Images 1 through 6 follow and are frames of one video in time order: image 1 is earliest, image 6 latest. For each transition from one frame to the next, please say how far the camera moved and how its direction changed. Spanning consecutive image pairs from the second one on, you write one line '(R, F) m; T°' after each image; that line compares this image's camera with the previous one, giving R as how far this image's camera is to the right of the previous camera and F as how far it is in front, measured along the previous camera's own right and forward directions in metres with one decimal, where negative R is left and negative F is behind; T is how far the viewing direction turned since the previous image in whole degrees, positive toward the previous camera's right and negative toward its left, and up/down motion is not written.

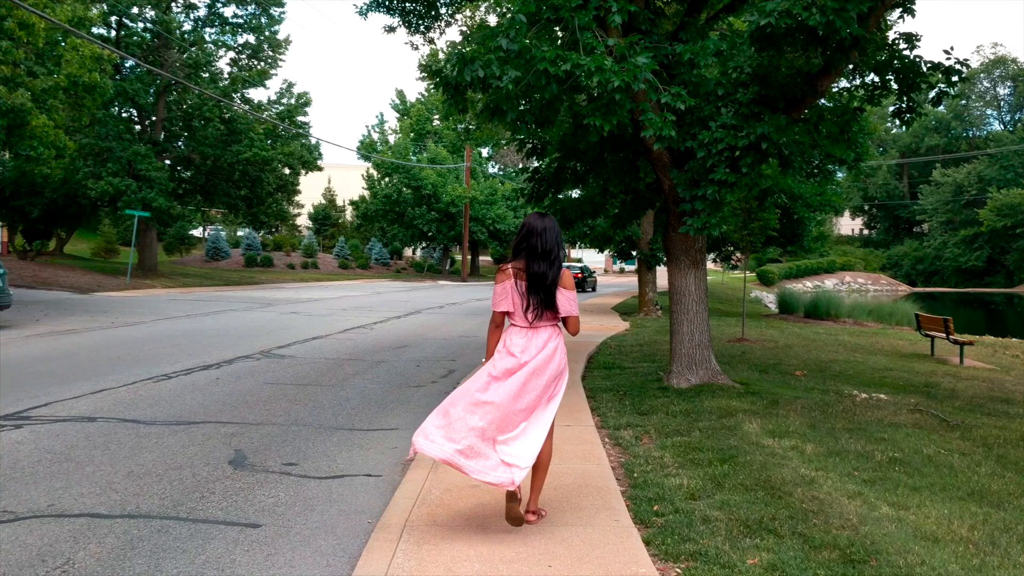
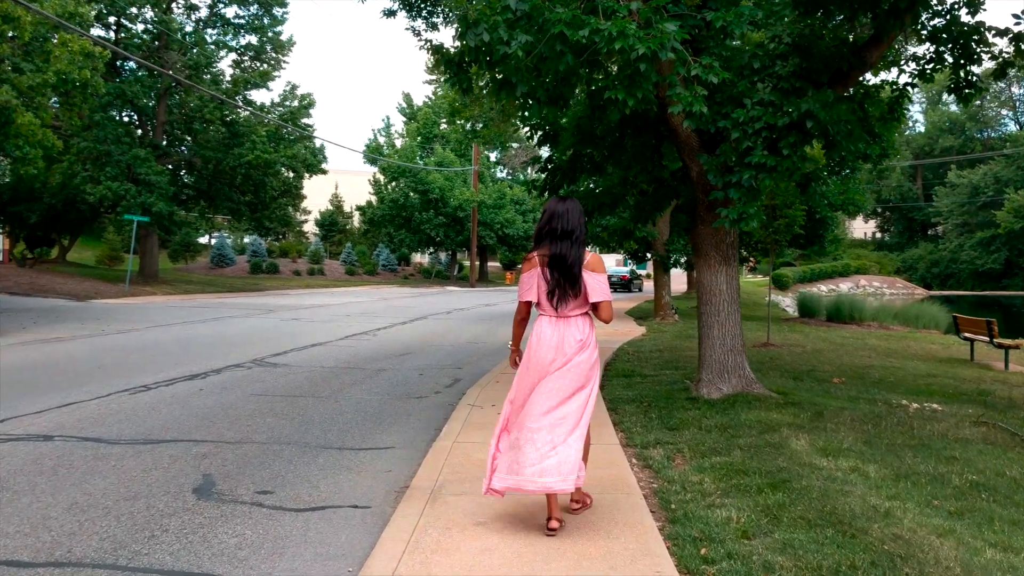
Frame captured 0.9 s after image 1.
(0.0, +1.0) m; -1°
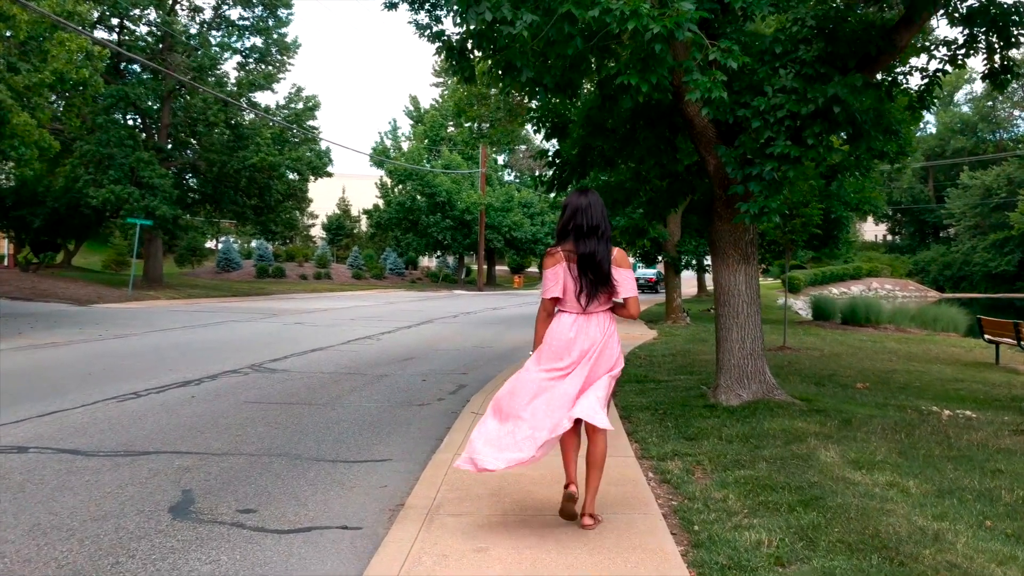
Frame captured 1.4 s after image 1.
(0.0, +0.5) m; -1°
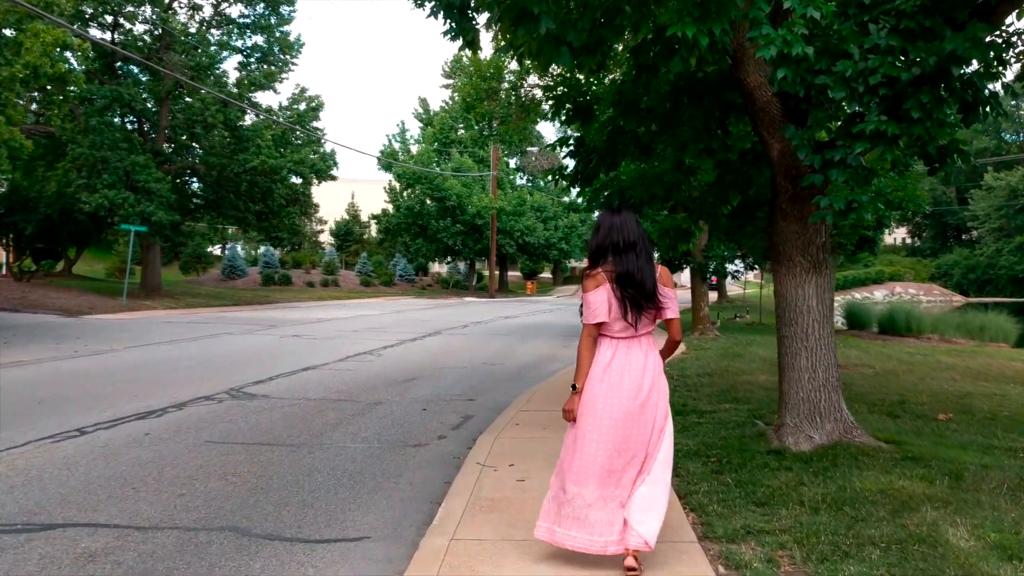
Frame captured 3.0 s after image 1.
(0.0, +1.6) m; -1°
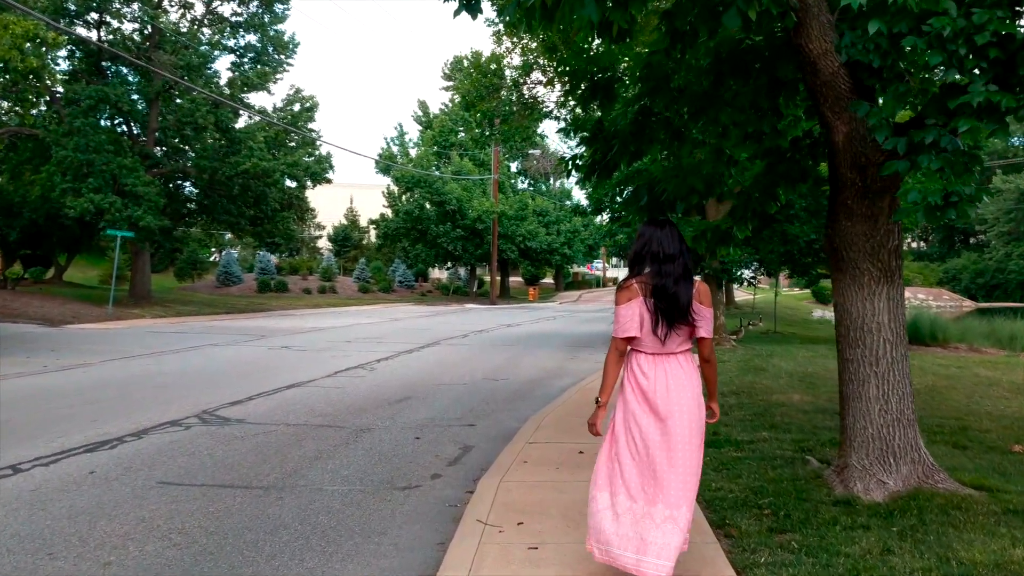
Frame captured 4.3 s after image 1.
(0.0, +1.2) m; 0°
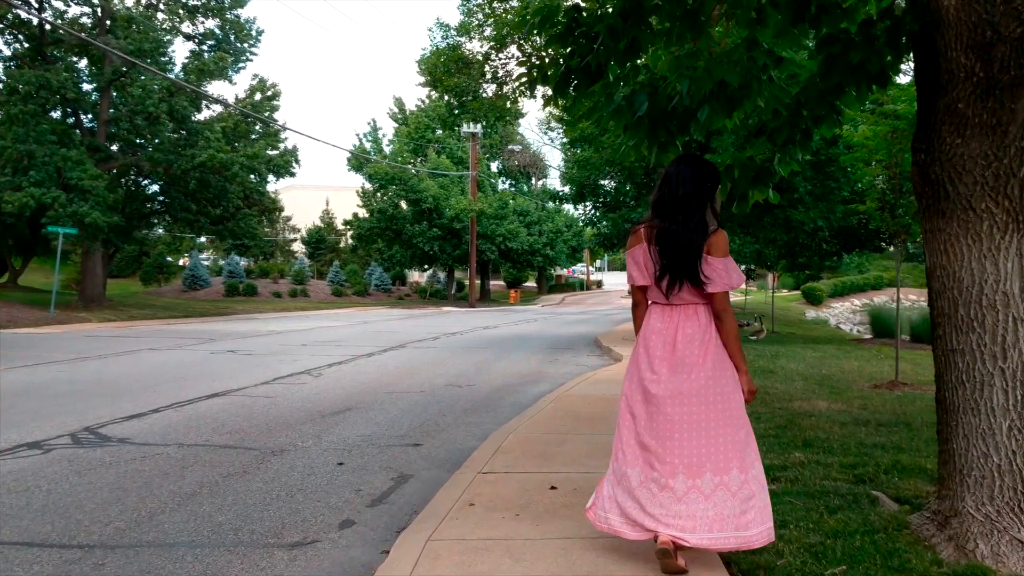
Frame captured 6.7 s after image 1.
(+0.2, +2.0) m; +1°
